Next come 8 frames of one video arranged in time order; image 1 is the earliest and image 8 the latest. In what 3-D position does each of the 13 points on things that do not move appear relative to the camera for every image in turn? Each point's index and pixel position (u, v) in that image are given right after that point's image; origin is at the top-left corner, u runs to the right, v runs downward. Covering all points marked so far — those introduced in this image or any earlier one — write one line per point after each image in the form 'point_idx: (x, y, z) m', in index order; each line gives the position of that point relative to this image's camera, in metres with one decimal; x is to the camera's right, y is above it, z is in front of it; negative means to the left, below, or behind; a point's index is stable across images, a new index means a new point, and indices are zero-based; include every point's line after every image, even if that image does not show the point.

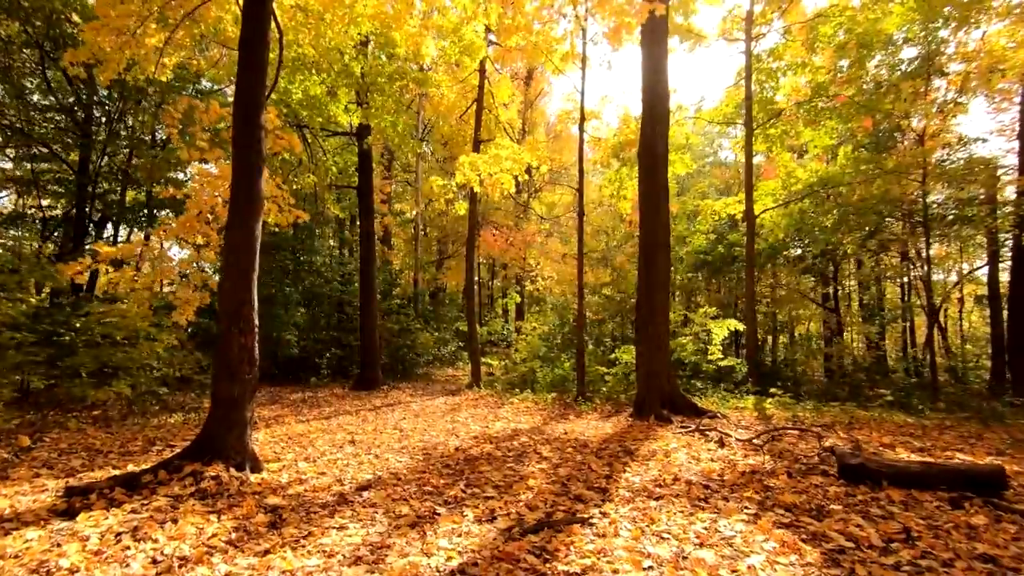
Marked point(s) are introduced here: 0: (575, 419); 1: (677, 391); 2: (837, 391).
0: (+1.1, -2.2, +8.3) m
1: (+2.8, -1.7, +8.3) m
2: (+7.6, -2.4, +11.5) m
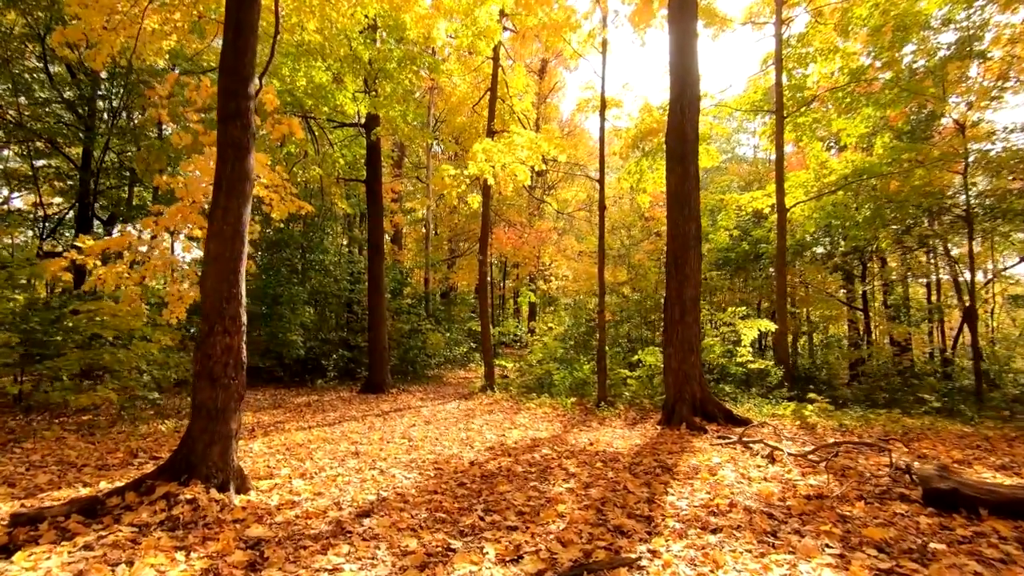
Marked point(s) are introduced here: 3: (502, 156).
0: (+1.4, -2.2, +7.7) m
1: (+3.1, -1.7, +7.6) m
2: (+7.9, -2.3, +10.8) m
3: (-0.2, +2.7, +9.9) m
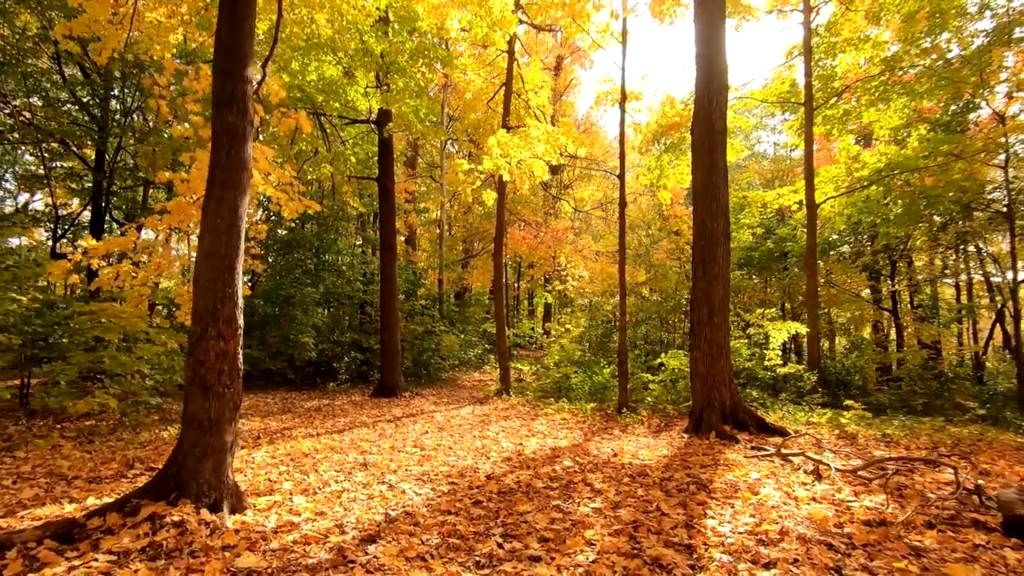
0: (+1.6, -2.2, +7.3) m
1: (+3.3, -1.7, +7.2) m
2: (+8.3, -2.3, +10.2) m
3: (+0.1, +2.7, +9.6) m
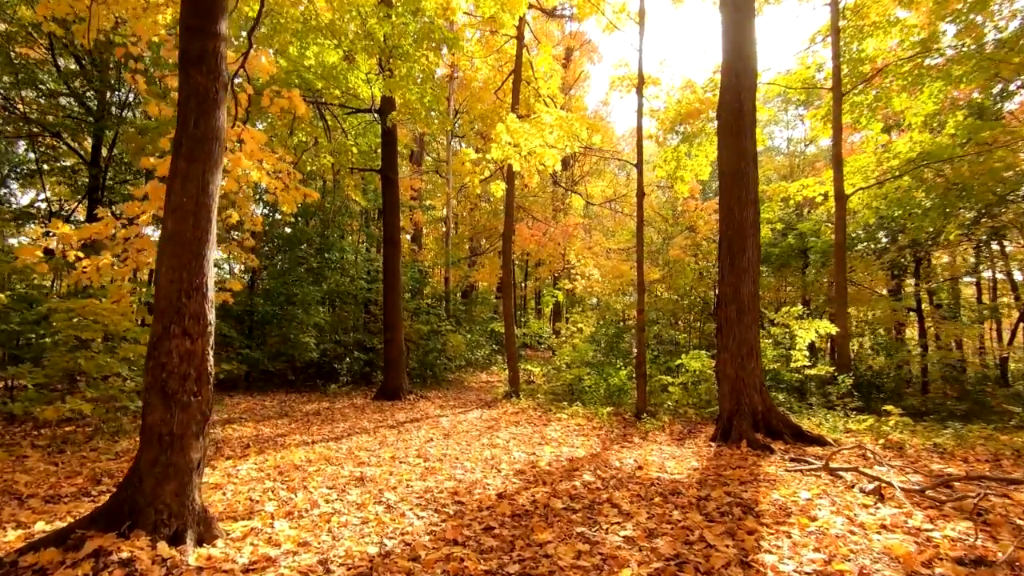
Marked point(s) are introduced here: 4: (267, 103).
0: (+1.8, -2.1, +6.7) m
1: (+3.5, -1.6, +6.6) m
2: (+8.5, -2.3, +9.5) m
3: (+0.3, +2.8, +9.0) m
4: (-3.1, +2.4, +6.3) m
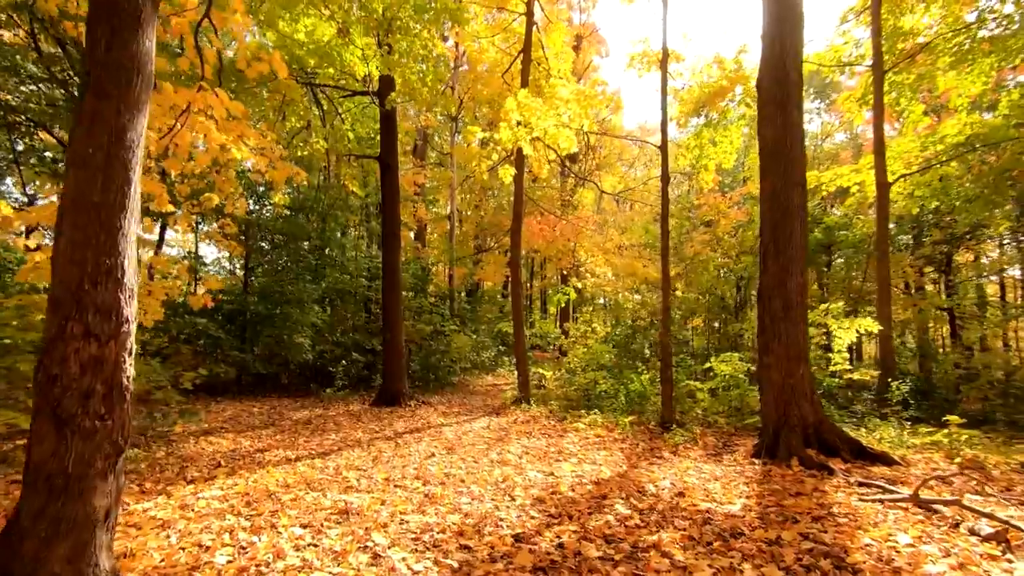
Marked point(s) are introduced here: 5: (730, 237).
0: (+2.0, -2.0, +5.9) m
1: (+3.6, -1.5, +5.7) m
2: (+8.7, -2.2, +8.6) m
3: (+0.5, +2.8, +8.2) m
4: (-3.0, +2.4, +5.5) m
5: (+5.6, +1.3, +12.6) m
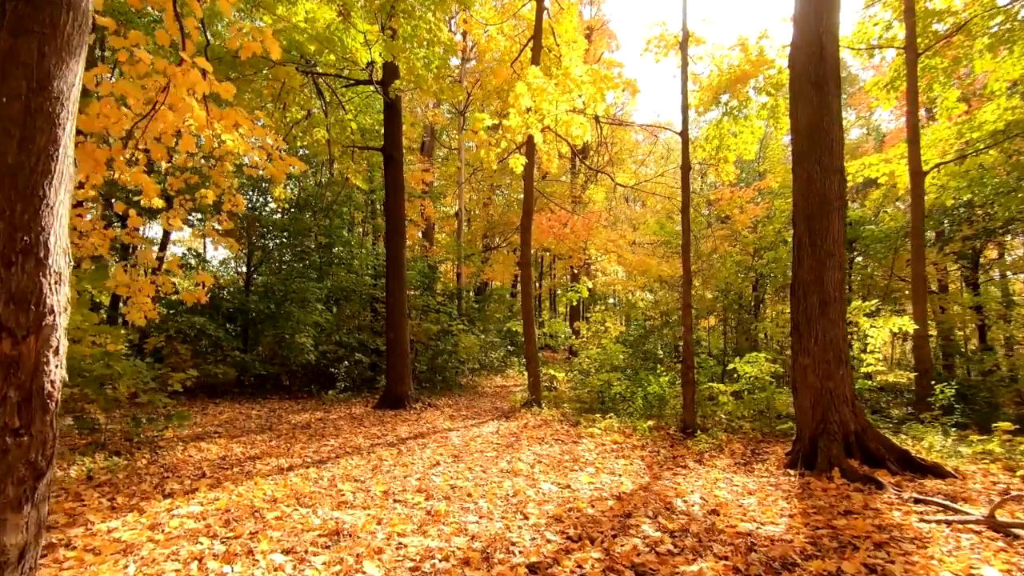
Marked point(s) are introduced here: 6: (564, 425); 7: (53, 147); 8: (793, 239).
0: (+2.1, -2.0, +5.4) m
1: (+3.7, -1.5, +5.2) m
2: (+8.8, -2.1, +8.0) m
3: (+0.6, +2.9, +7.7) m
4: (-2.9, +2.5, +5.1) m
5: (+5.8, +1.4, +12.1) m
6: (+0.8, -2.1, +7.5) m
7: (-1.7, +0.5, +1.9) m
8: (+3.2, +0.6, +5.6) m
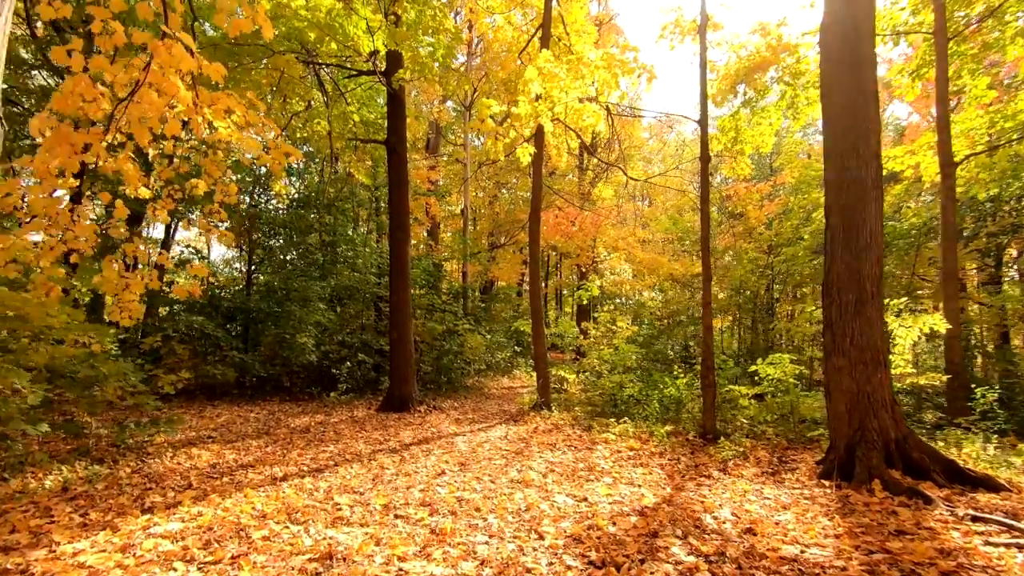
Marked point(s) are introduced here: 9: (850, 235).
0: (+2.2, -1.9, +5.0) m
1: (+3.8, -1.4, +4.8) m
2: (+9.0, -2.1, +7.5) m
3: (+0.8, +2.9, +7.4) m
4: (-2.8, +2.5, +4.7) m
5: (+6.0, +1.4, +11.7) m
6: (+0.9, -2.0, +7.1) m
7: (-1.7, +0.6, +1.5) m
8: (+3.3, +0.6, +5.2) m
9: (+3.4, +0.6, +4.9) m
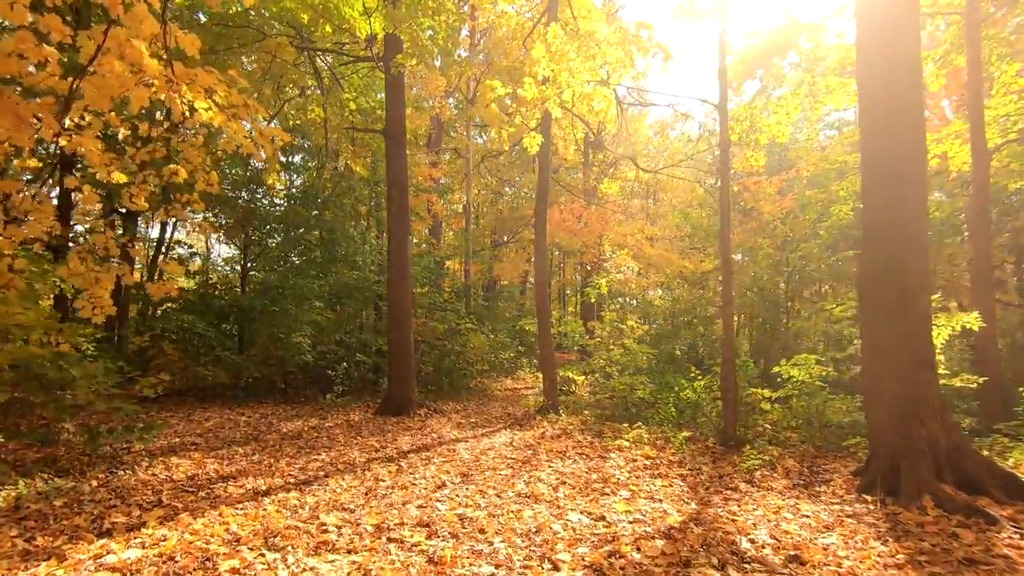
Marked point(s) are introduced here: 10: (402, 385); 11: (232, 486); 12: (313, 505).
0: (+2.3, -1.9, +4.5) m
1: (+3.9, -1.4, +4.3) m
2: (+9.0, -2.0, +7.0) m
3: (+0.9, +3.0, +6.9) m
4: (-2.7, +2.6, +4.3) m
5: (+6.1, +1.5, +11.2) m
6: (+1.0, -2.0, +6.7) m
7: (-1.6, +0.6, +1.1) m
8: (+3.4, +0.7, +4.7) m
9: (+3.5, +0.6, +4.5) m
10: (-2.0, -1.7, +8.8) m
11: (-2.4, -1.7, +4.2) m
12: (-1.5, -1.7, +3.8) m
